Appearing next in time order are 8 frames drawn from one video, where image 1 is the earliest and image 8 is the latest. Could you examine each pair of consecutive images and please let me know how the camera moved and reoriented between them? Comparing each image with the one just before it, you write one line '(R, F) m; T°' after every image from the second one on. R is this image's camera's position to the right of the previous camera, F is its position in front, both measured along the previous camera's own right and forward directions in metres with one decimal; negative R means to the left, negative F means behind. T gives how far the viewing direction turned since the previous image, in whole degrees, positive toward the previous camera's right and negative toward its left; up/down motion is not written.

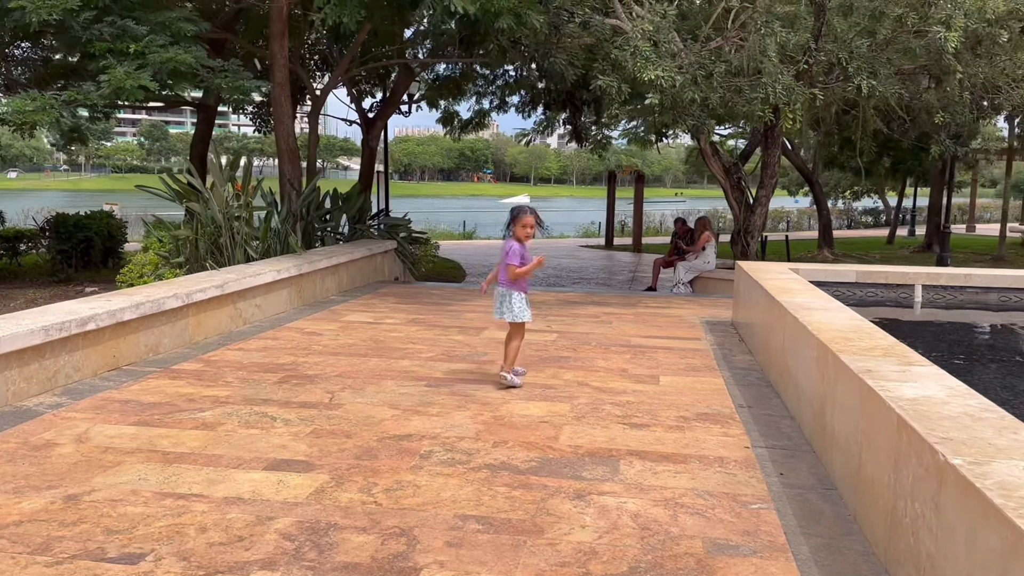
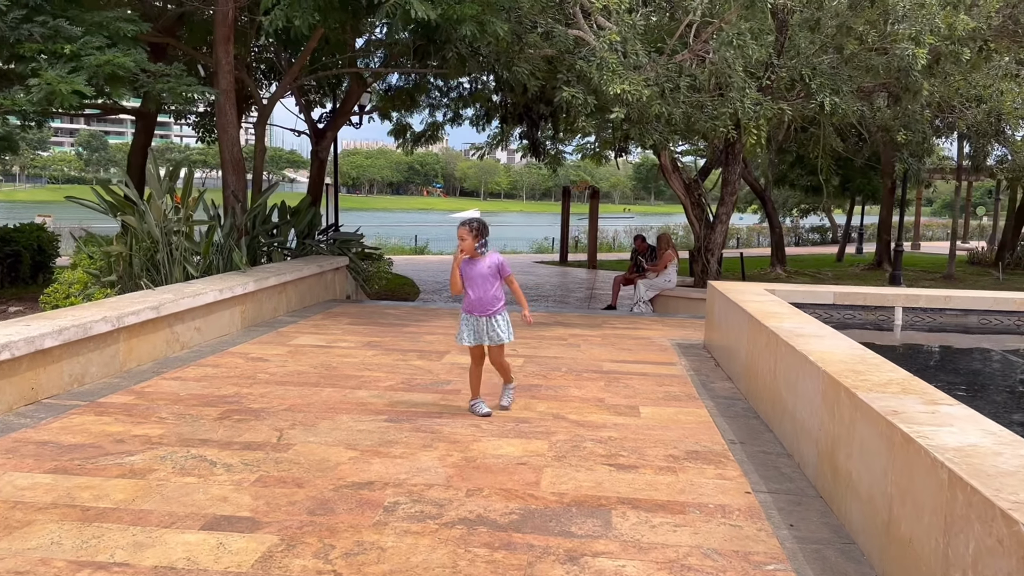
(-0.1, +0.5) m; +3°
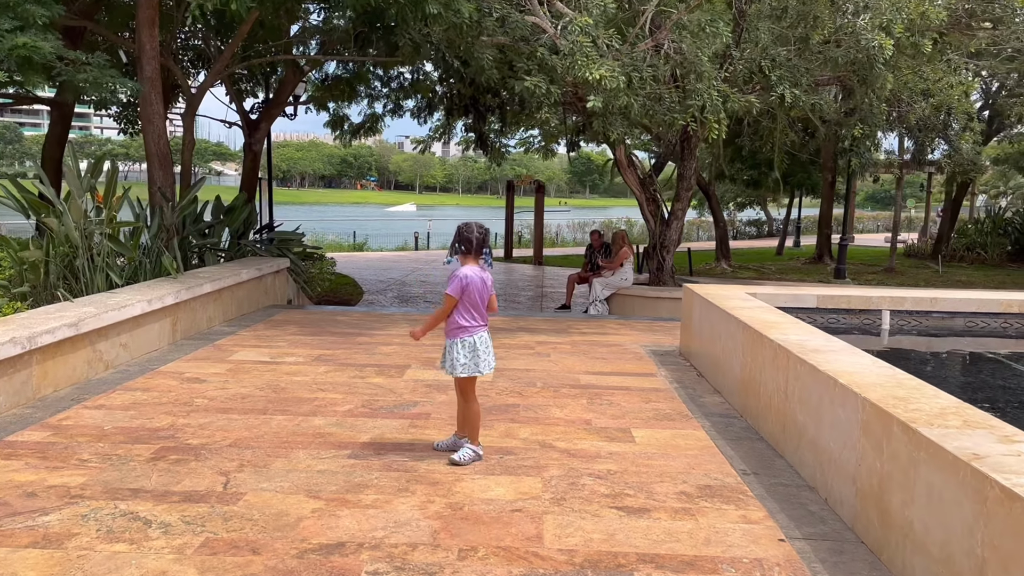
(-0.2, +0.6) m; +4°
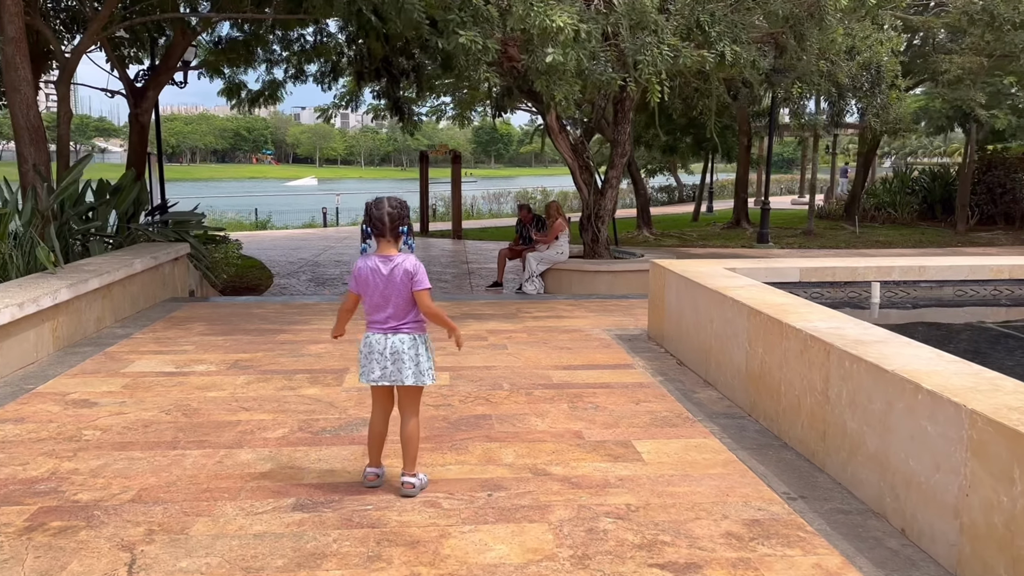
(-0.3, +0.9) m; +6°
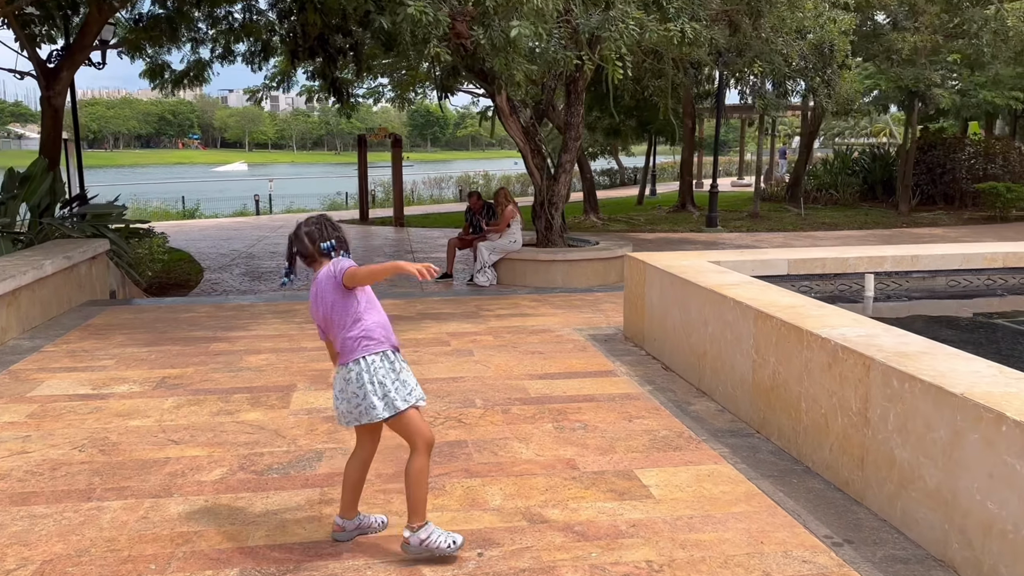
(-0.2, +0.6) m; +4°
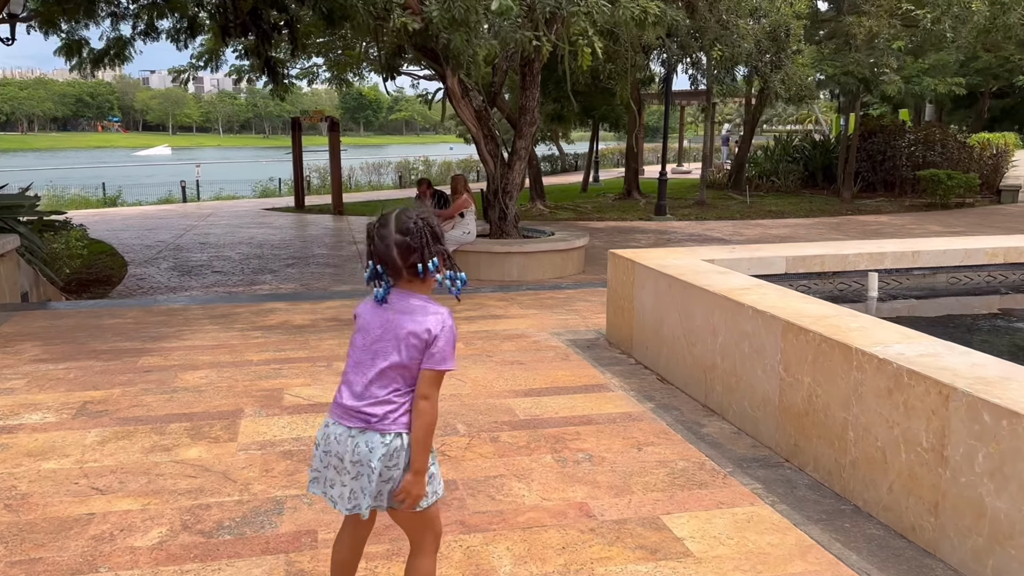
(-0.2, +0.6) m; +4°
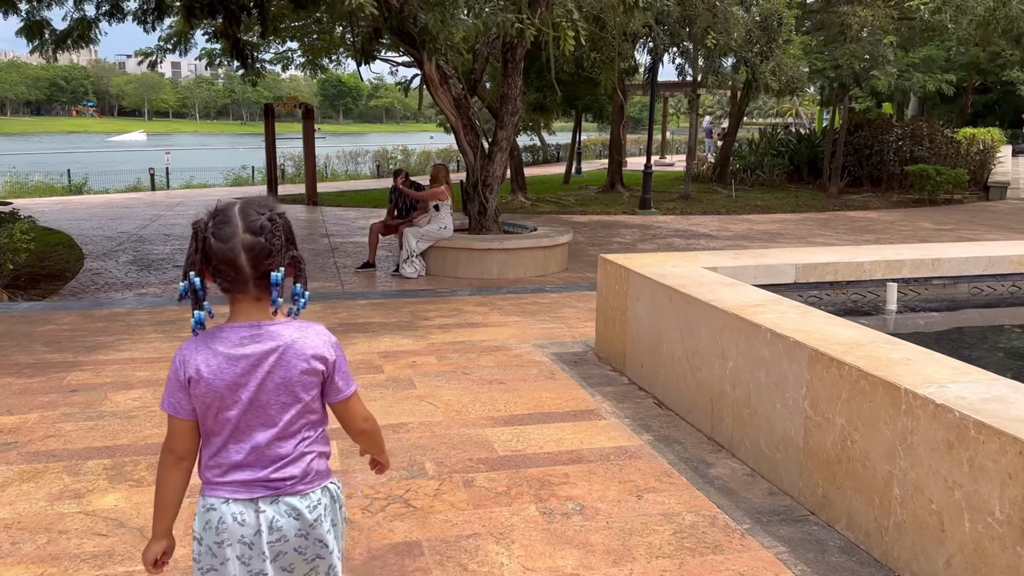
(0.0, +0.5) m; +1°
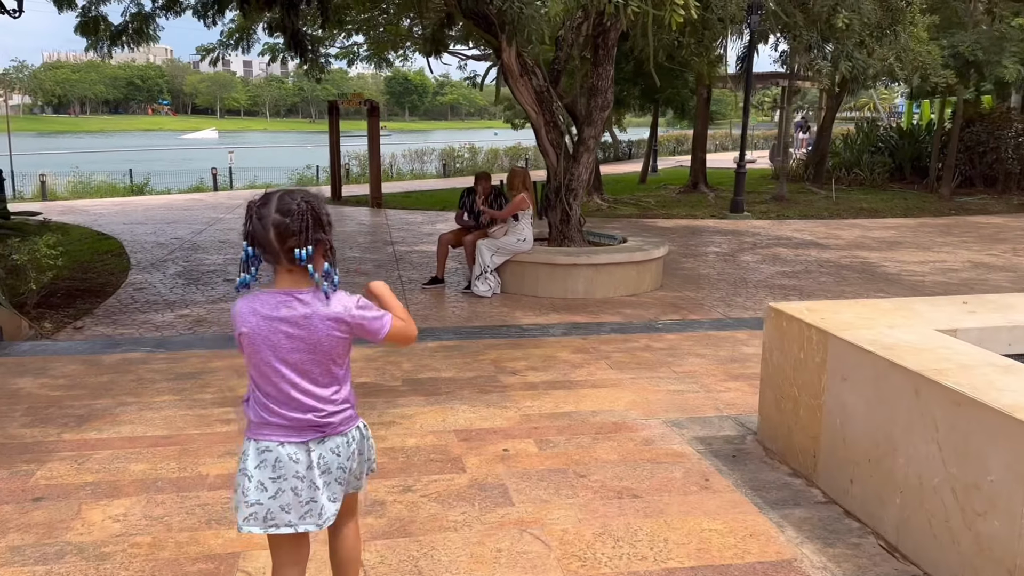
(-0.3, +1.3) m; -4°
